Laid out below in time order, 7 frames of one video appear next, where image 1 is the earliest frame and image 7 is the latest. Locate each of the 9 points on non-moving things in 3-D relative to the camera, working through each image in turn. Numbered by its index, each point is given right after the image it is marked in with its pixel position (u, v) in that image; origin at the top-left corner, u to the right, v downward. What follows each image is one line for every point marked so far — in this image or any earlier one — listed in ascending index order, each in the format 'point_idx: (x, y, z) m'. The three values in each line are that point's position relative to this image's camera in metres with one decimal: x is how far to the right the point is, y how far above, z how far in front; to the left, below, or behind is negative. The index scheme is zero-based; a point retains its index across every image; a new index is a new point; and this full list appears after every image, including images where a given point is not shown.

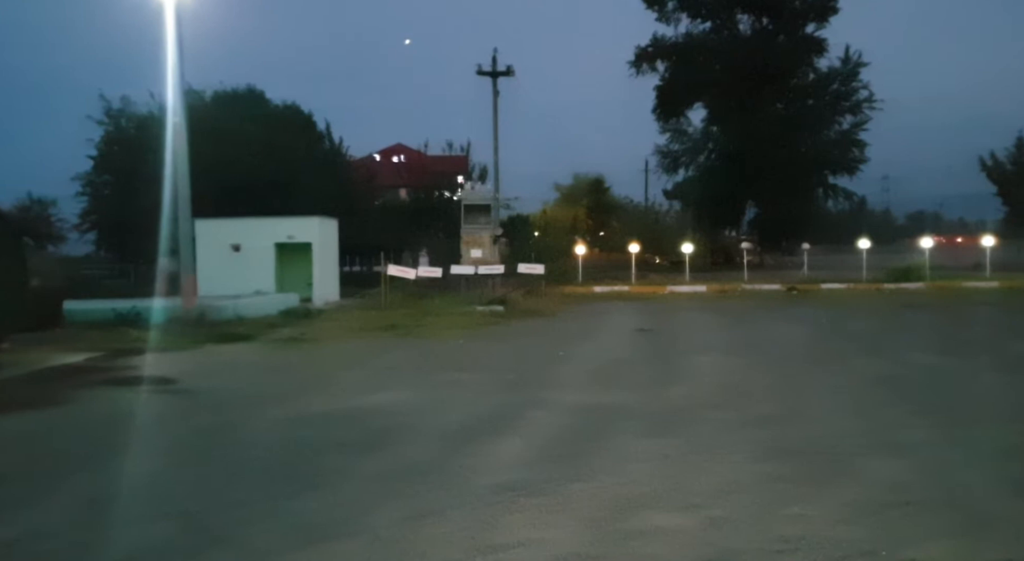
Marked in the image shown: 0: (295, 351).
0: (-4.5, -1.5, +20.0) m
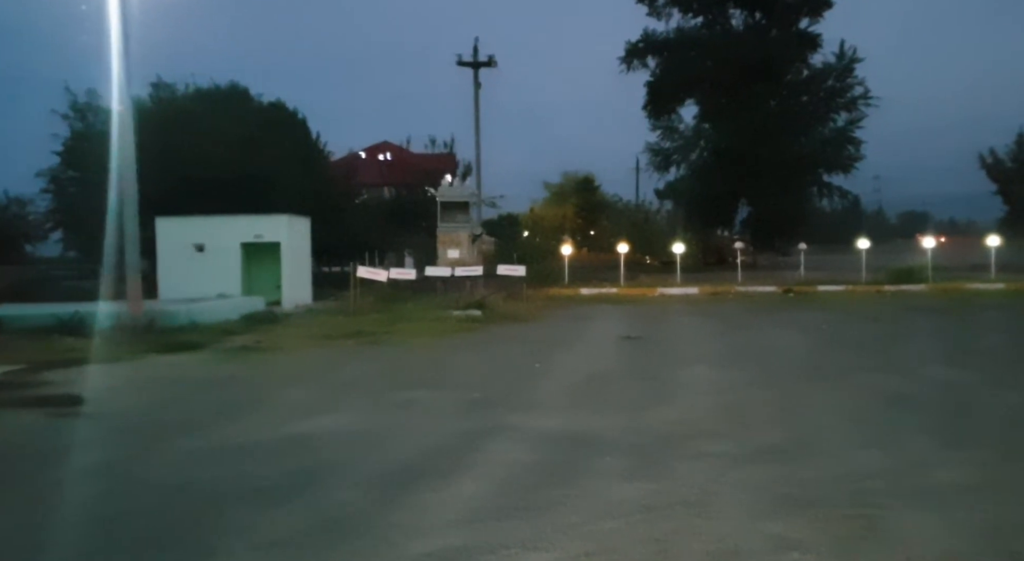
0: (-5.0, -1.5, +18.2) m
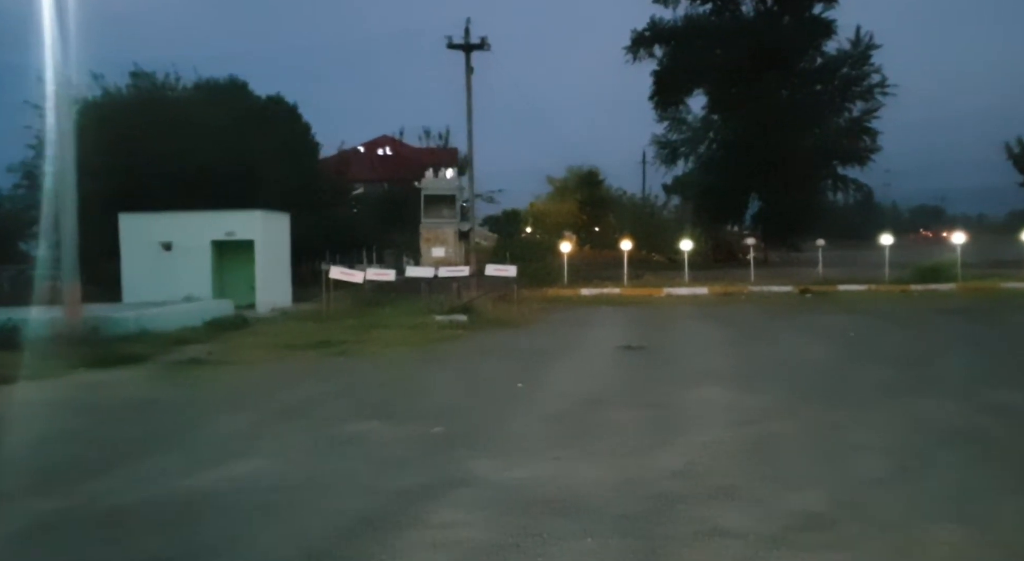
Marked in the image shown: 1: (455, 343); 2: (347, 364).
0: (-5.3, -1.6, +15.8) m
1: (-1.2, -1.2, +19.5) m
2: (-3.0, -1.4, +17.3) m
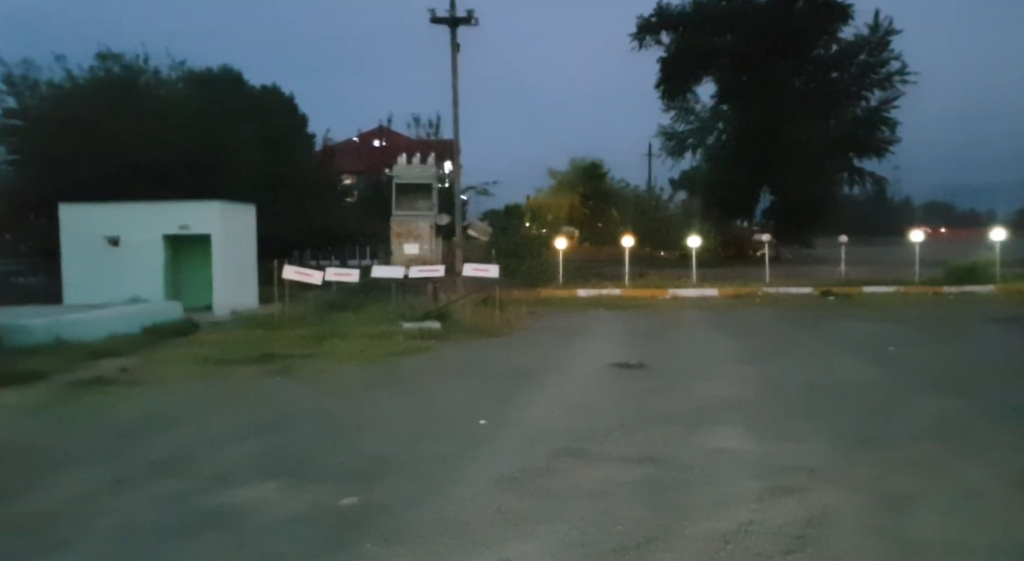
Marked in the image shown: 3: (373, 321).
0: (-5.7, -1.6, +12.8) m
1: (-1.6, -1.3, +16.5) m
2: (-3.4, -1.5, +14.3) m
3: (-2.8, -0.8, +19.5) m
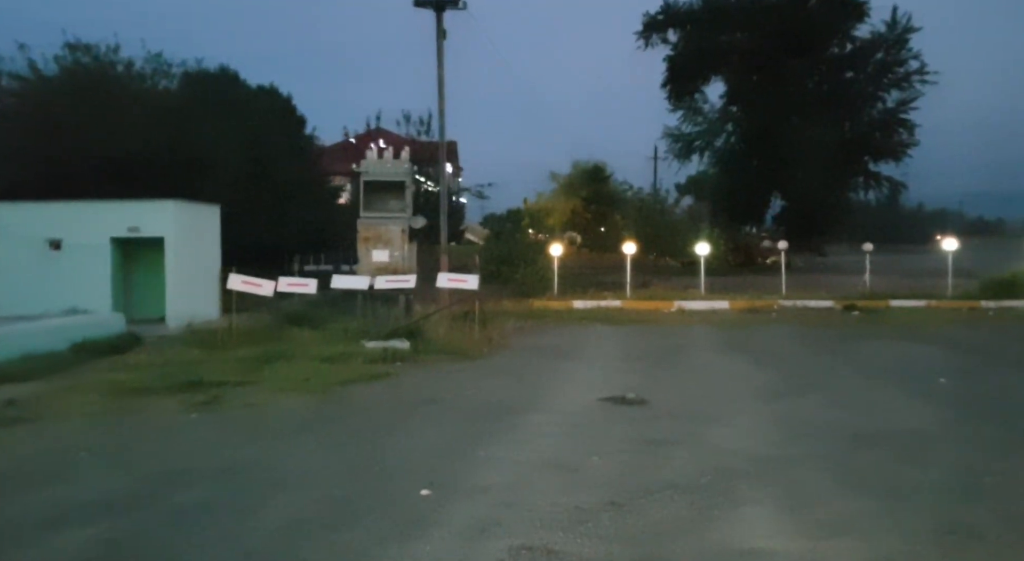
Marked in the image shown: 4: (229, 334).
0: (-6.1, -1.8, +10.2) m
1: (-1.9, -1.5, +13.8) m
2: (-3.7, -1.7, +11.7) m
3: (-3.1, -1.0, +16.9) m
4: (-5.2, -1.0, +17.7) m
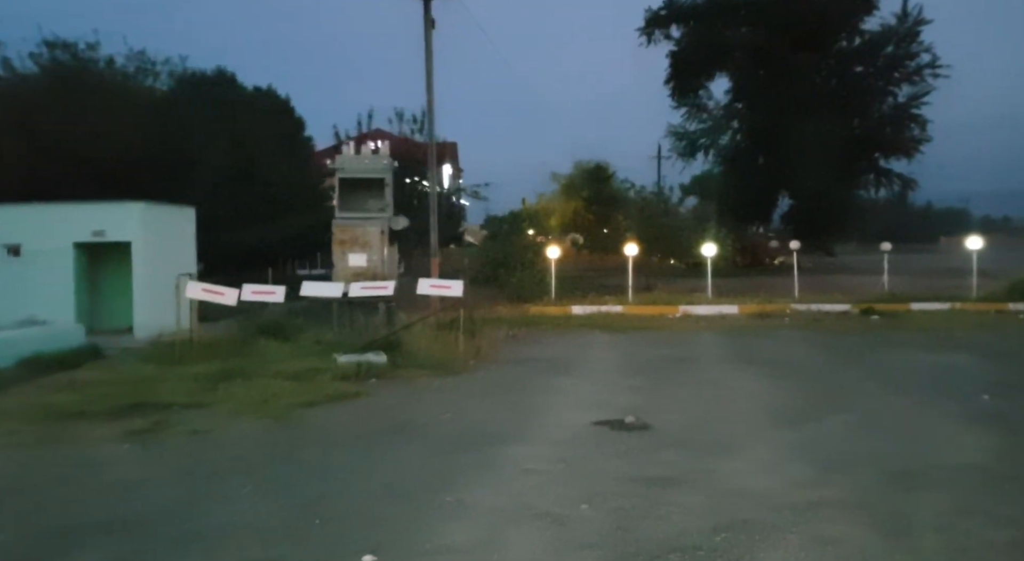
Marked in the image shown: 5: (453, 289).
0: (-6.3, -1.9, +8.6) m
1: (-2.1, -1.6, +12.2) m
2: (-3.9, -1.8, +10.1) m
3: (-3.3, -1.1, +15.3) m
4: (-5.3, -1.1, +16.1) m
5: (-0.9, -0.1, +16.3) m
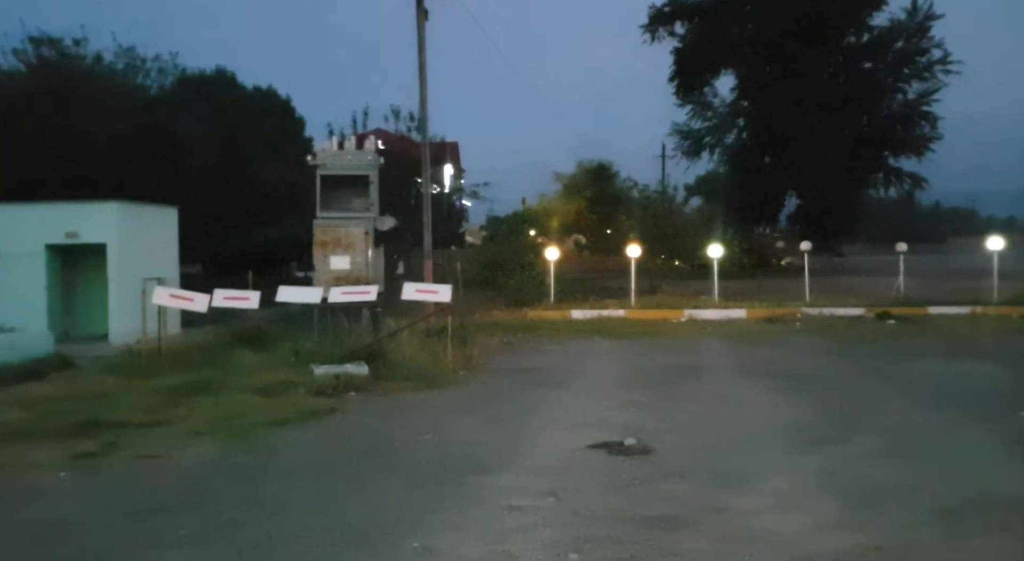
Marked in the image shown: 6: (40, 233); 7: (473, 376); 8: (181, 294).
0: (-6.4, -2.0, +7.5) m
1: (-2.2, -1.6, +11.1) m
2: (-4.1, -1.8, +9.0) m
3: (-3.4, -1.2, +14.2) m
4: (-5.4, -1.2, +15.0) m
5: (-1.0, -0.2, +15.2) m
6: (-9.7, +1.0, +19.8) m
7: (-0.5, -1.4, +14.5) m
8: (-4.8, -0.2, +14.3) m
